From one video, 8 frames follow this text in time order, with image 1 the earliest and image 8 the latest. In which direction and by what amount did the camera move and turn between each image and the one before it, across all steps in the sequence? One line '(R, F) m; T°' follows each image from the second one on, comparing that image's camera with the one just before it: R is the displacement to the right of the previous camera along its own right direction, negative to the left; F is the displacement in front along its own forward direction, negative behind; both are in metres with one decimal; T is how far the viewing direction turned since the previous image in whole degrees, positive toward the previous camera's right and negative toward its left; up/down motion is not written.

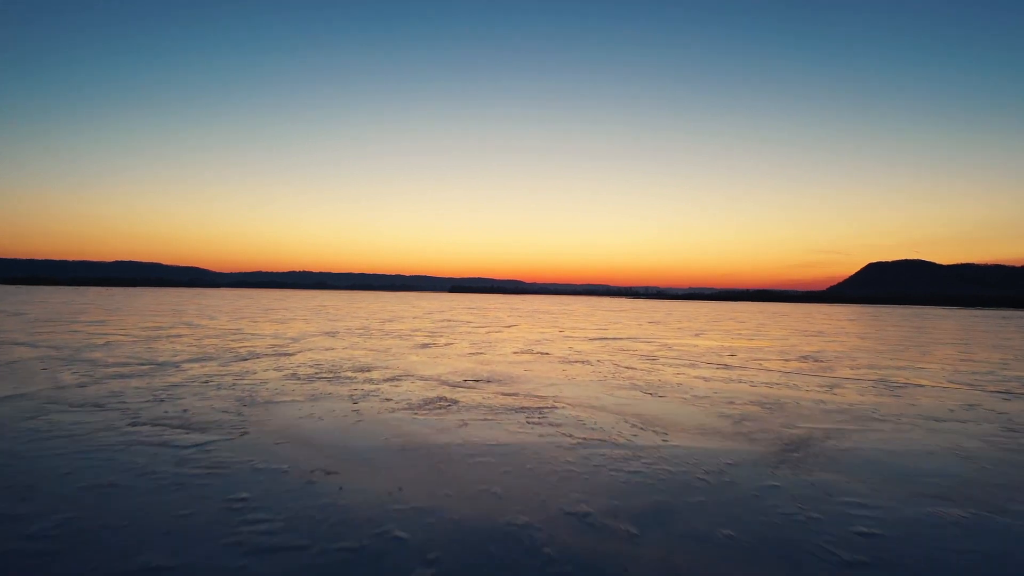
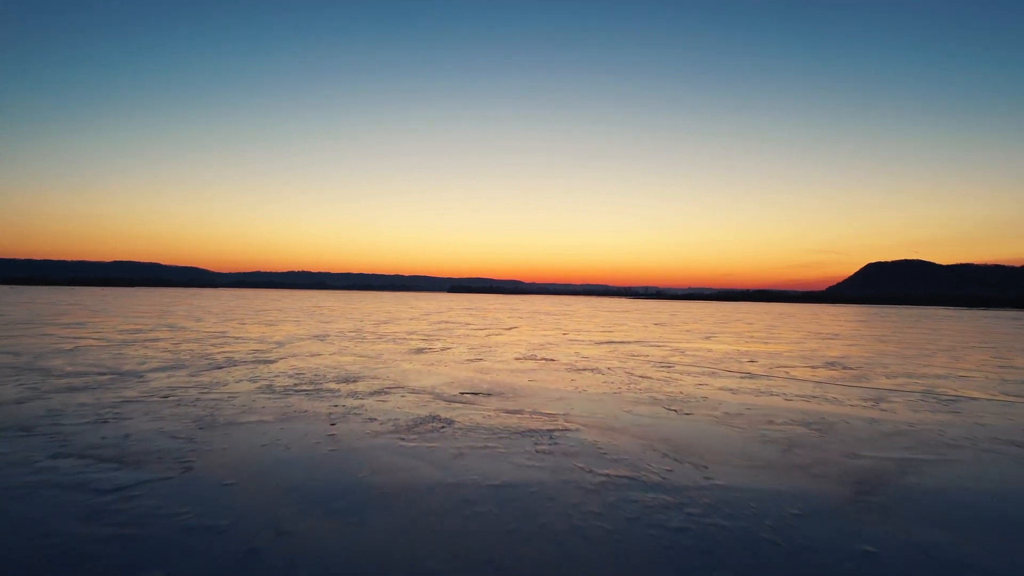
(-0.1, +1.1) m; 0°
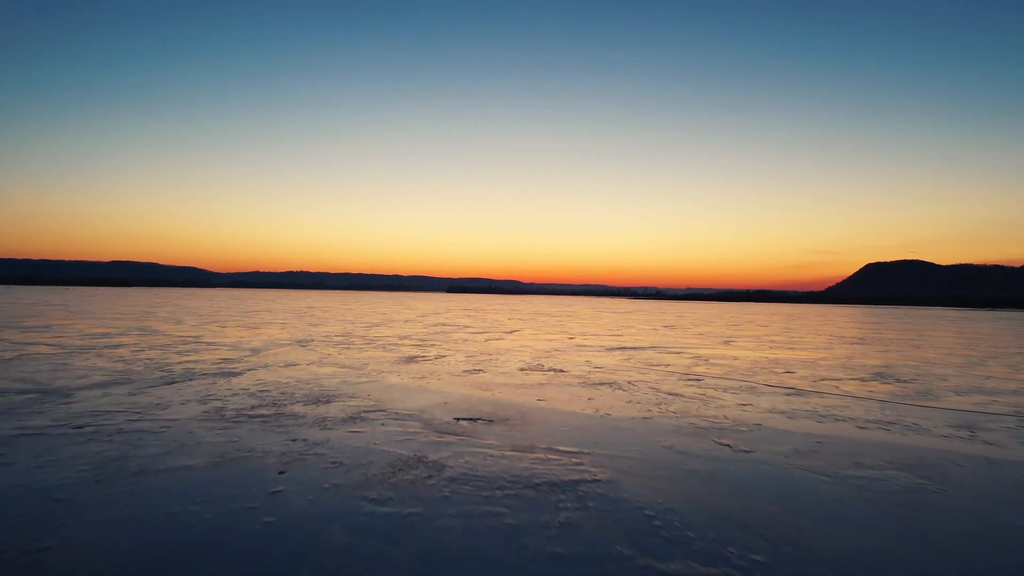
(-0.1, +1.6) m; 0°
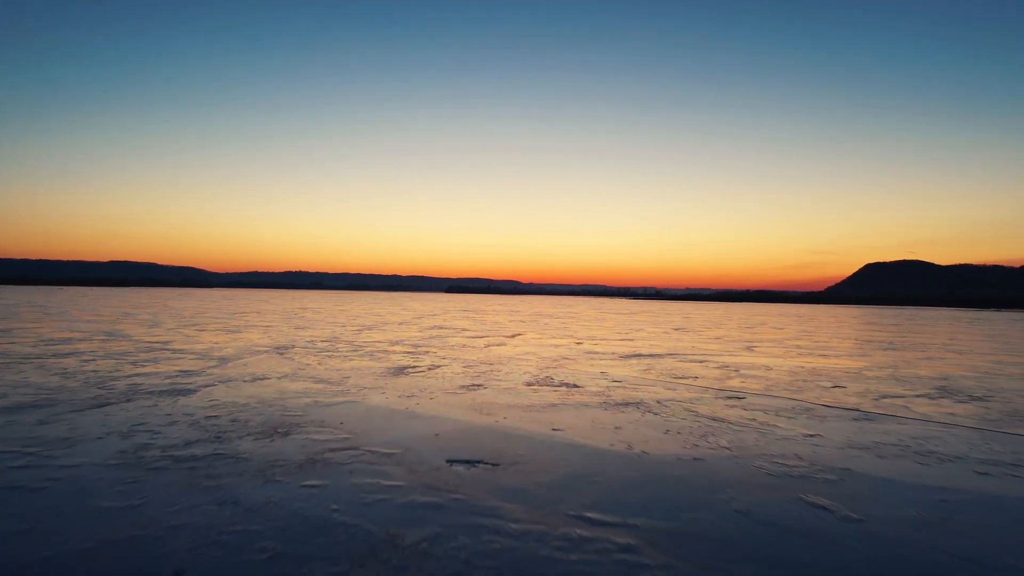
(-0.1, +1.6) m; 0°
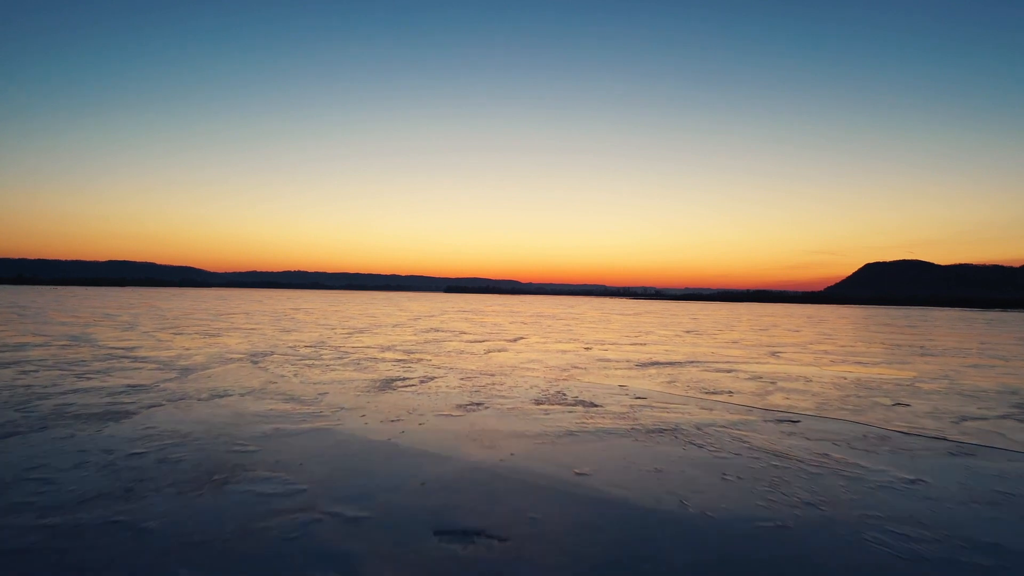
(-0.1, +1.5) m; 0°
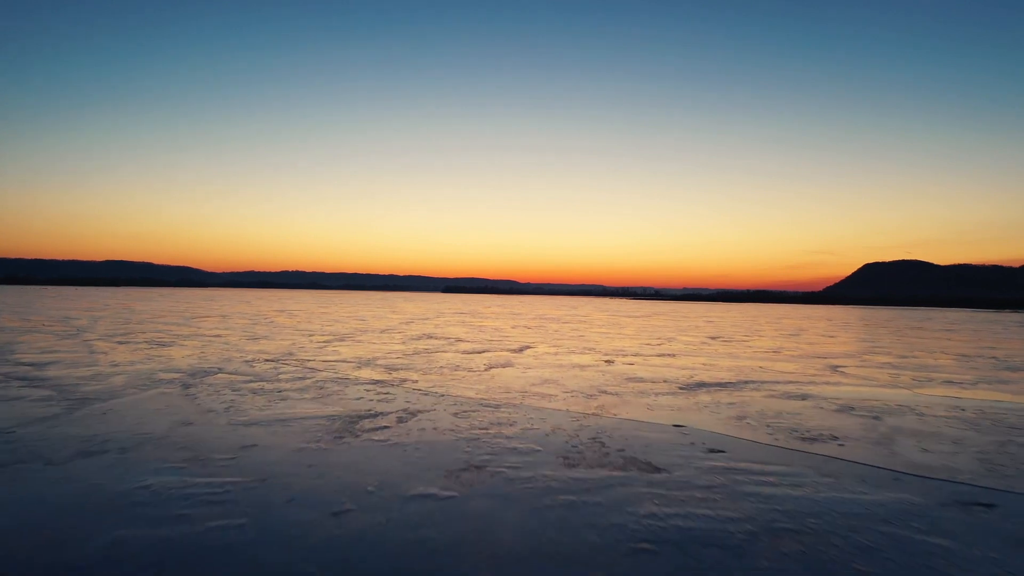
(-0.2, +2.7) m; 0°
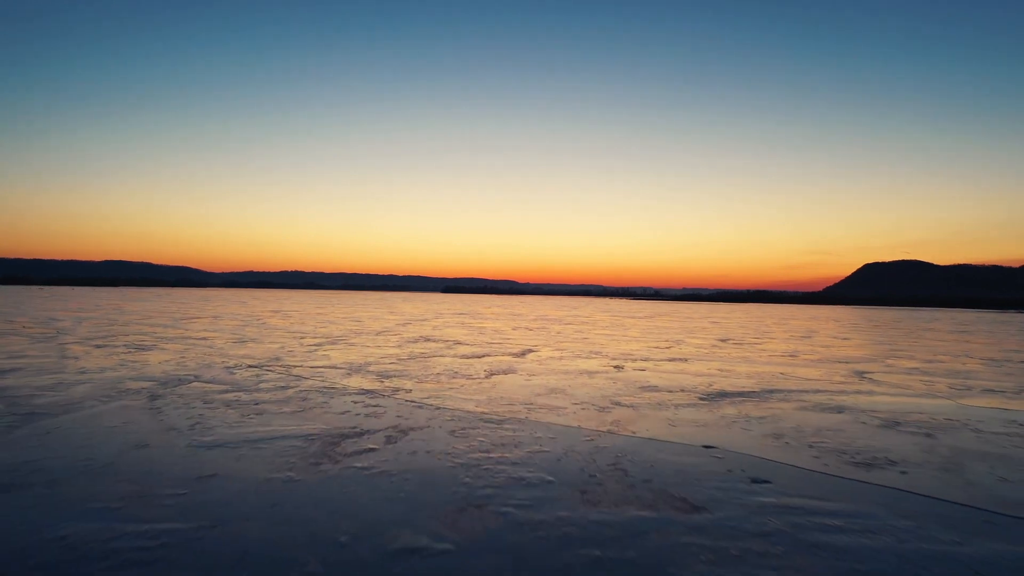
(-0.1, +0.9) m; 0°
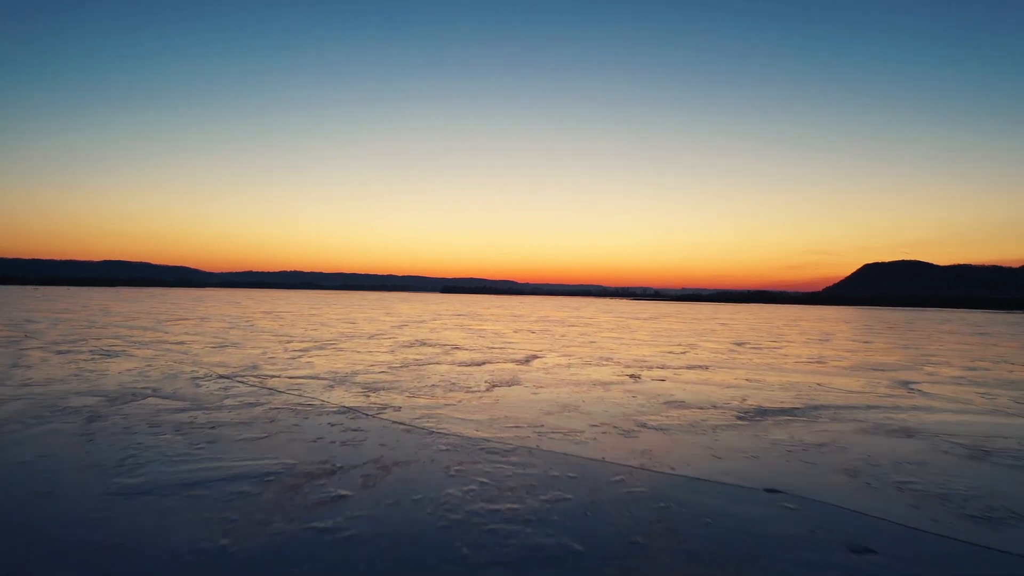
(-0.1, +1.3) m; 0°
